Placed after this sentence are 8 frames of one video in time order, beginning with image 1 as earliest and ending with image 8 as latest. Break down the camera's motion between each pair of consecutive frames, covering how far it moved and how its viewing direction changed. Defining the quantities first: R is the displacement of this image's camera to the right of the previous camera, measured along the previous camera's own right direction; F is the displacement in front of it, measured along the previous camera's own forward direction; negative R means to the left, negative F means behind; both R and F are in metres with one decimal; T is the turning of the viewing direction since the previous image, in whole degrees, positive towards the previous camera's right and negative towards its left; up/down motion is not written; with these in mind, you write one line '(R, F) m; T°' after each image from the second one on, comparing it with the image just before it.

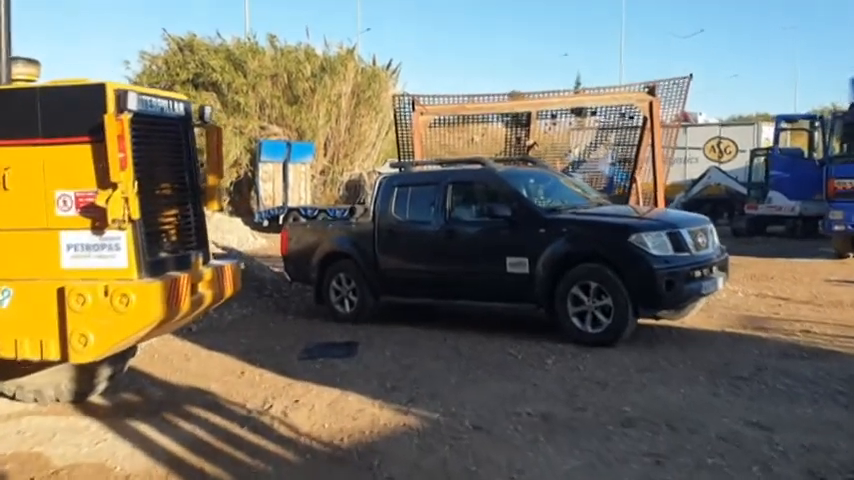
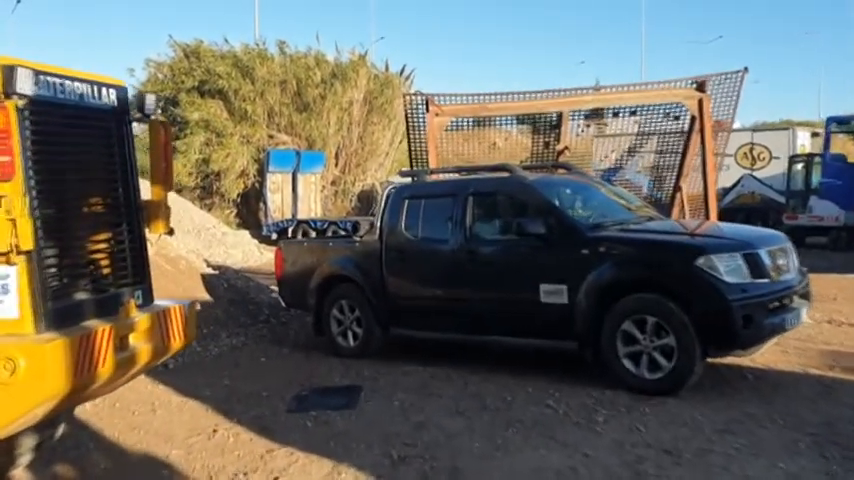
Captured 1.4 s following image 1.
(0.0, +1.7) m; -1°
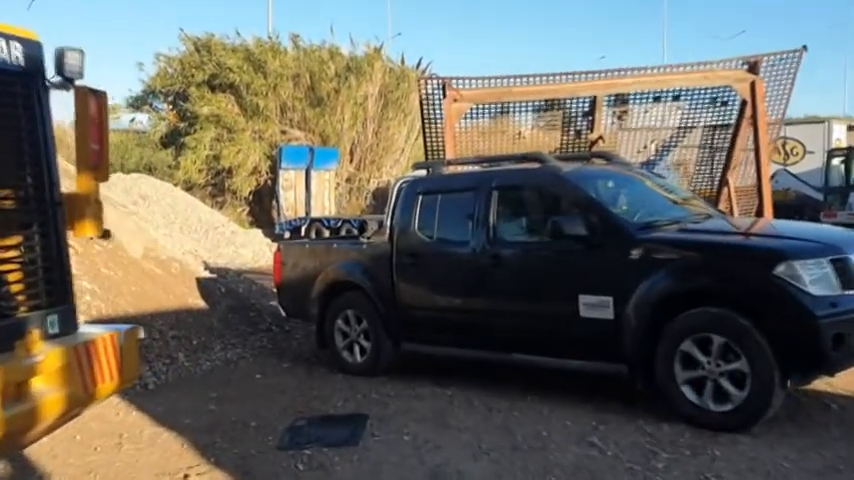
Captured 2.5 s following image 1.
(0.0, +1.2) m; -1°
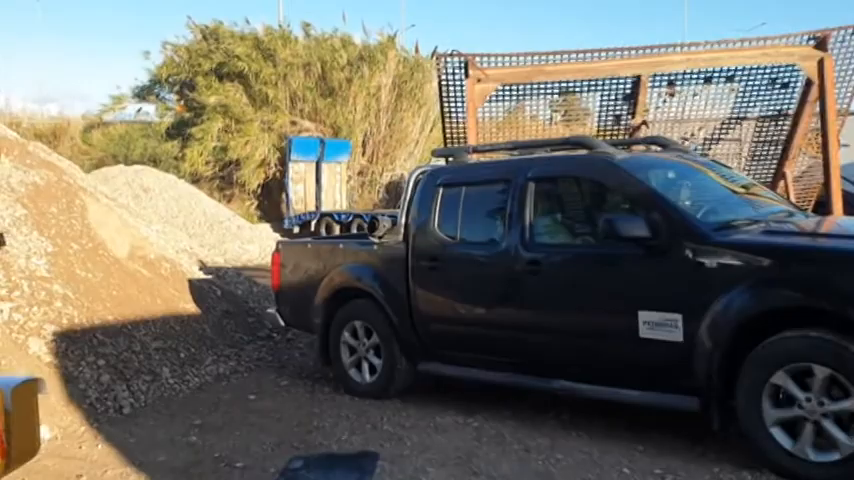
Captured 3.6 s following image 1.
(-0.1, +1.2) m; -1°
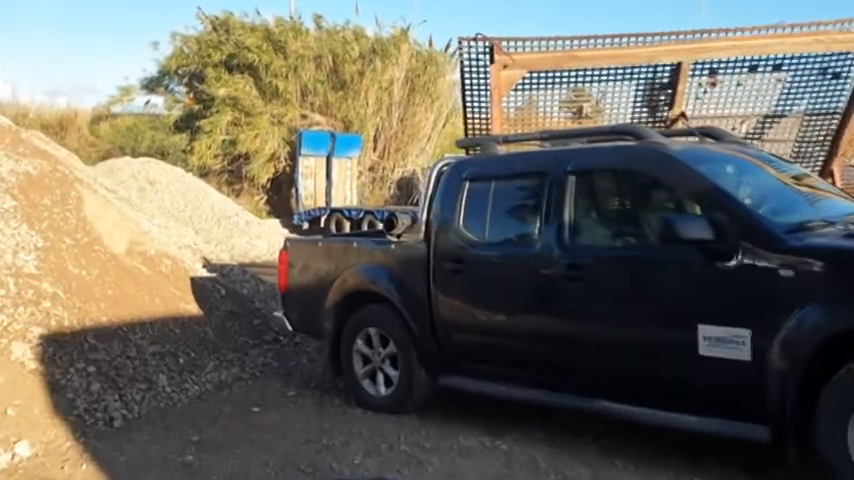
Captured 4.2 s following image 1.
(-0.1, +0.7) m; -1°
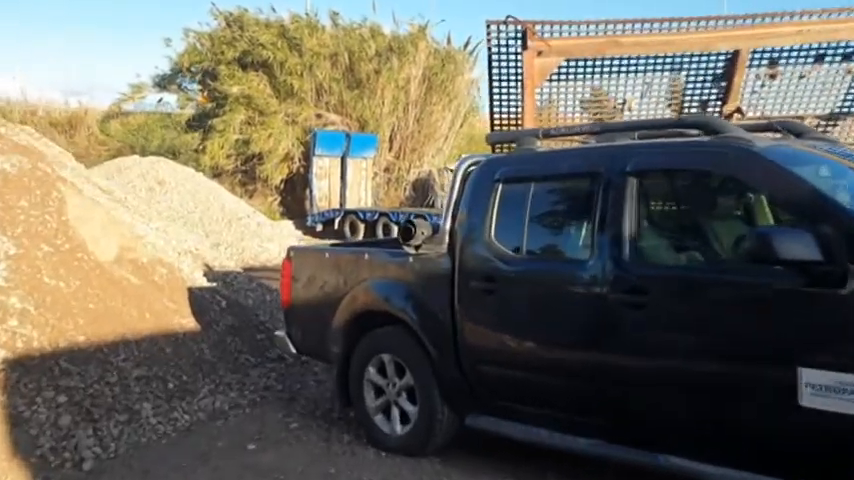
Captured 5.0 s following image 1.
(0.0, +1.0) m; -1°
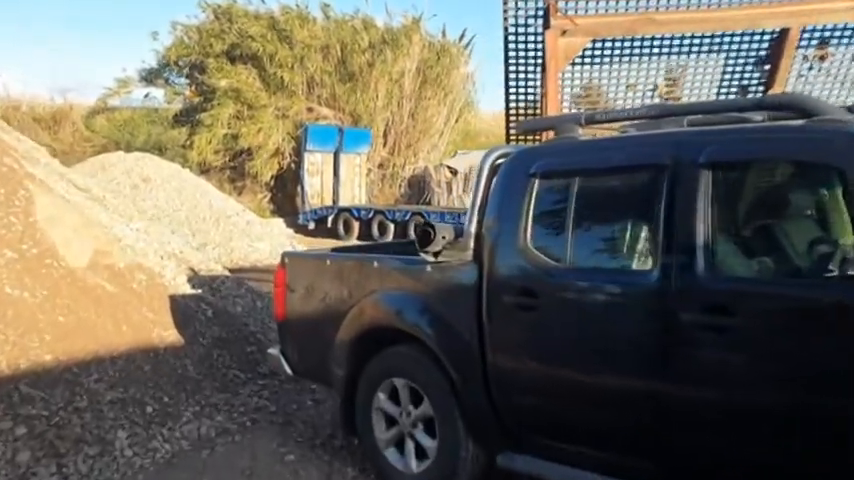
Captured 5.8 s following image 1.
(-0.1, +0.8) m; +1°
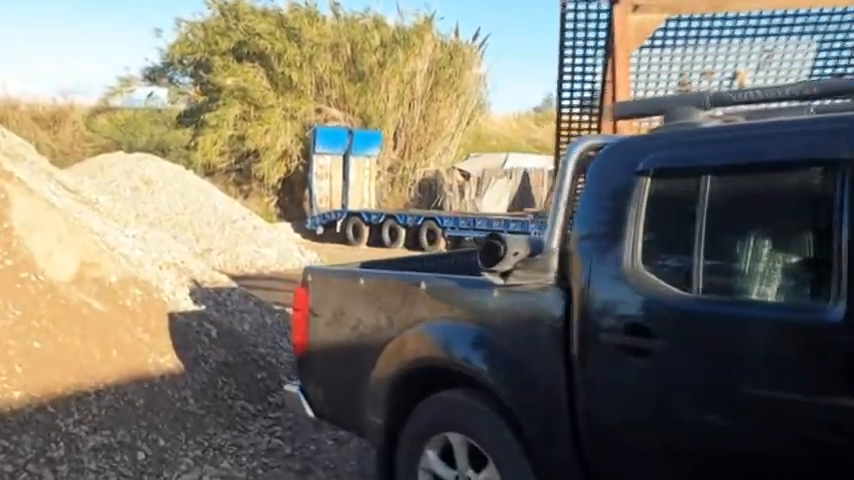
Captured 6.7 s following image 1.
(-0.2, +1.0) m; 0°
